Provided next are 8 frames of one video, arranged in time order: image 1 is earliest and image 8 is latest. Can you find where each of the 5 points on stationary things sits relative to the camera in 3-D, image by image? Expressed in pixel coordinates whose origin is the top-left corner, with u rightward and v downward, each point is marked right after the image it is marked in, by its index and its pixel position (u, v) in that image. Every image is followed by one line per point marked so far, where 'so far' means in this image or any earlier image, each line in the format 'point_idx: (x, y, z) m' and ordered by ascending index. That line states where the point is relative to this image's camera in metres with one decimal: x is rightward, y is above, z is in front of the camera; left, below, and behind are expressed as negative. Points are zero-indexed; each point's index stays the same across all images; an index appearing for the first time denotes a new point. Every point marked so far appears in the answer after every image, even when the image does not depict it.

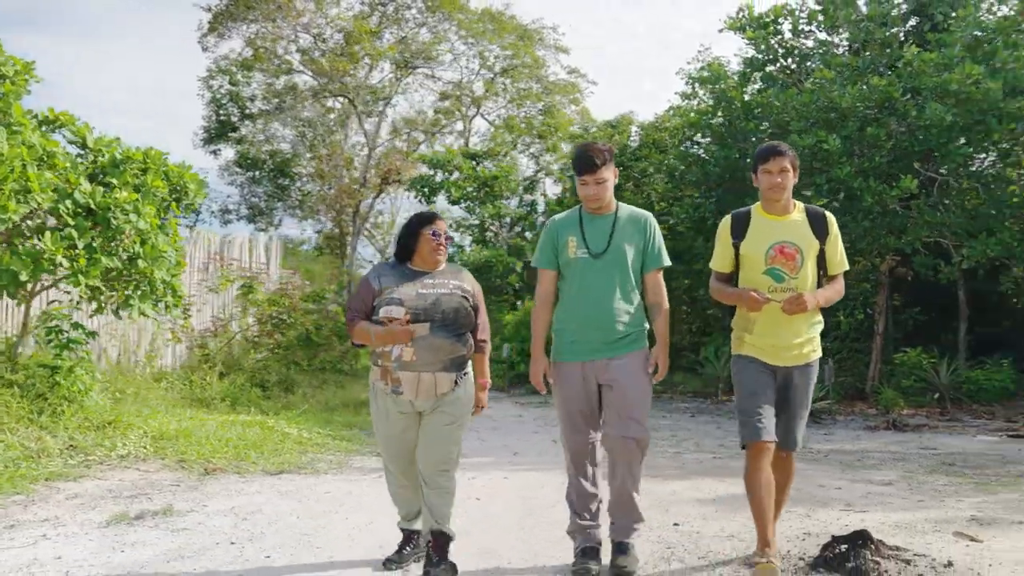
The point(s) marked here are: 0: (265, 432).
0: (-1.8, -1.1, +7.3) m
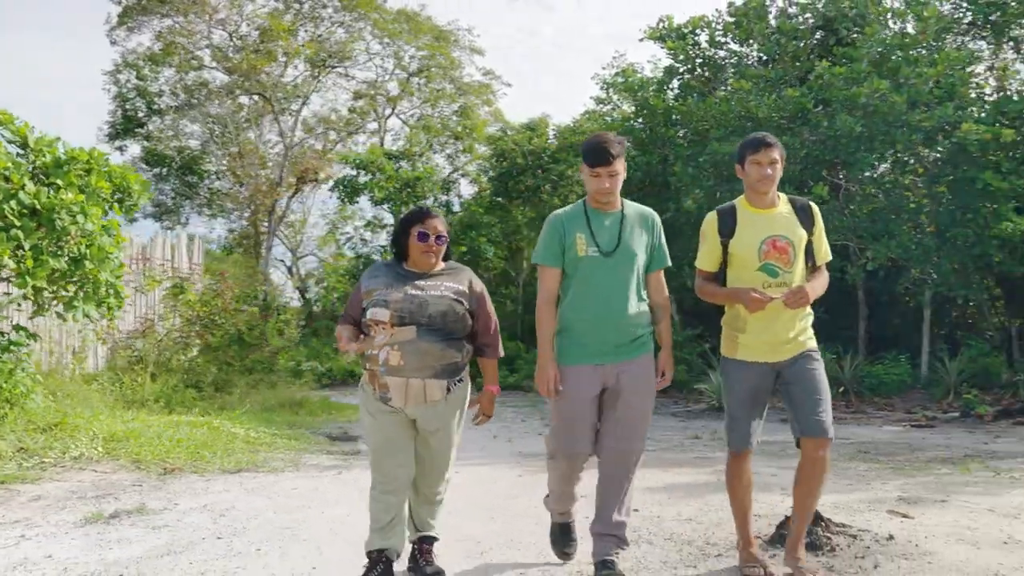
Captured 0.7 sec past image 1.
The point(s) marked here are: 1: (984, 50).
0: (-2.2, -1.1, +7.4) m
1: (+6.1, +3.2, +12.8) m
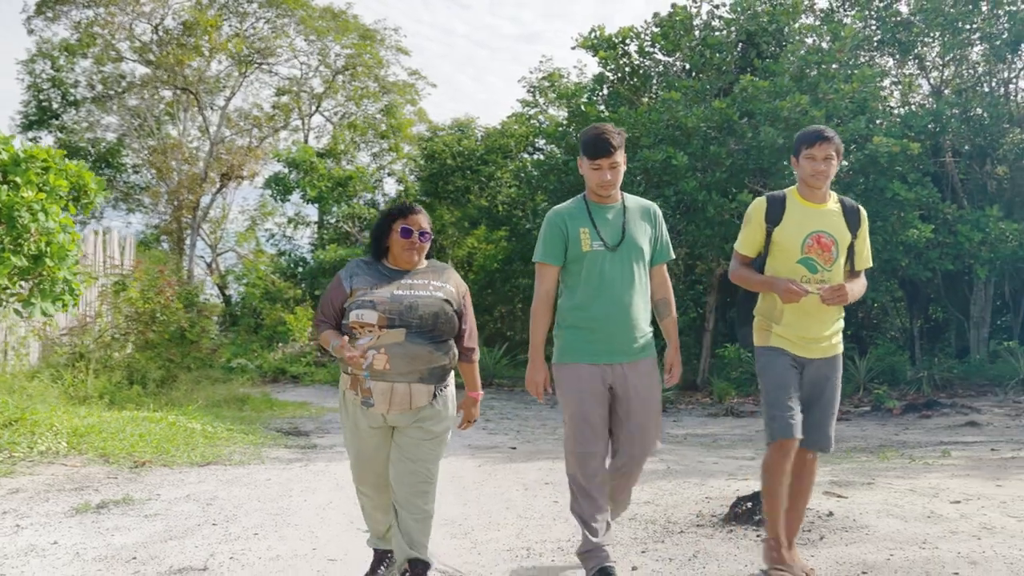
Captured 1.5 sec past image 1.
0: (-2.6, -1.1, +7.5) m
1: (+5.3, +3.1, +13.7) m
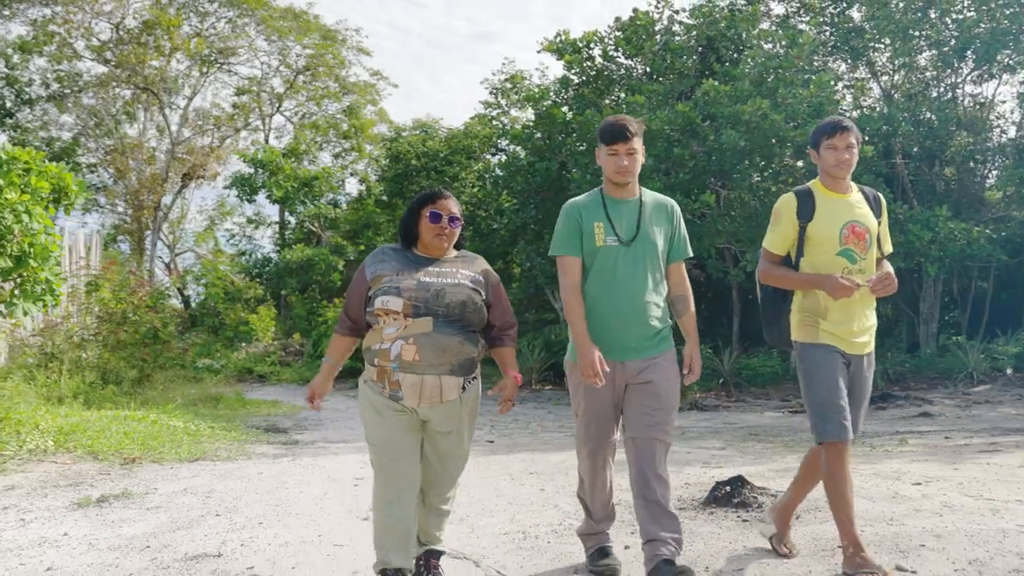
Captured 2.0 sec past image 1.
0: (-2.8, -1.1, +7.6) m
1: (+4.8, +3.2, +14.1) m
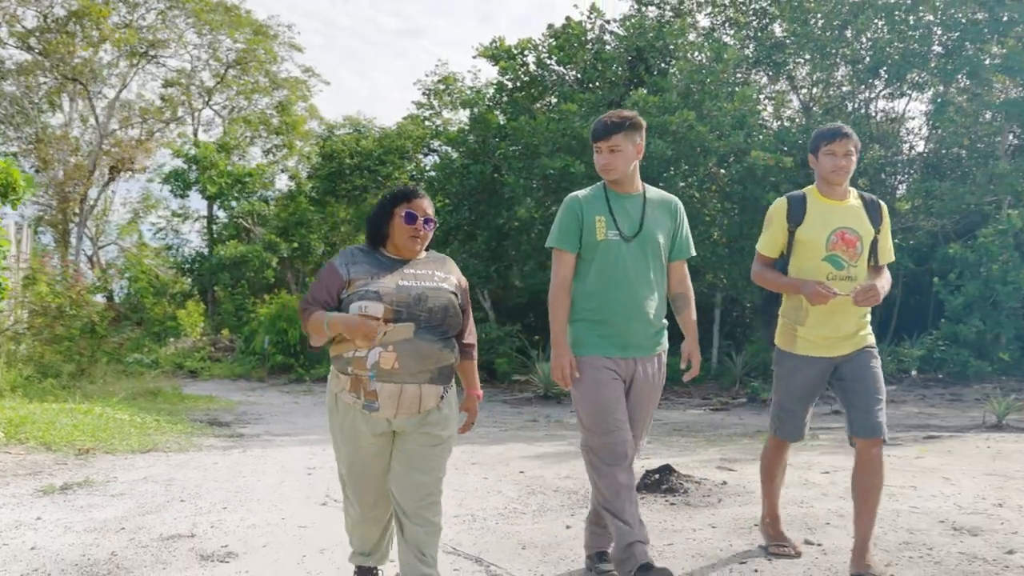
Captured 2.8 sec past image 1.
0: (-3.3, -1.0, +7.8) m
1: (+3.9, +3.1, +14.9) m
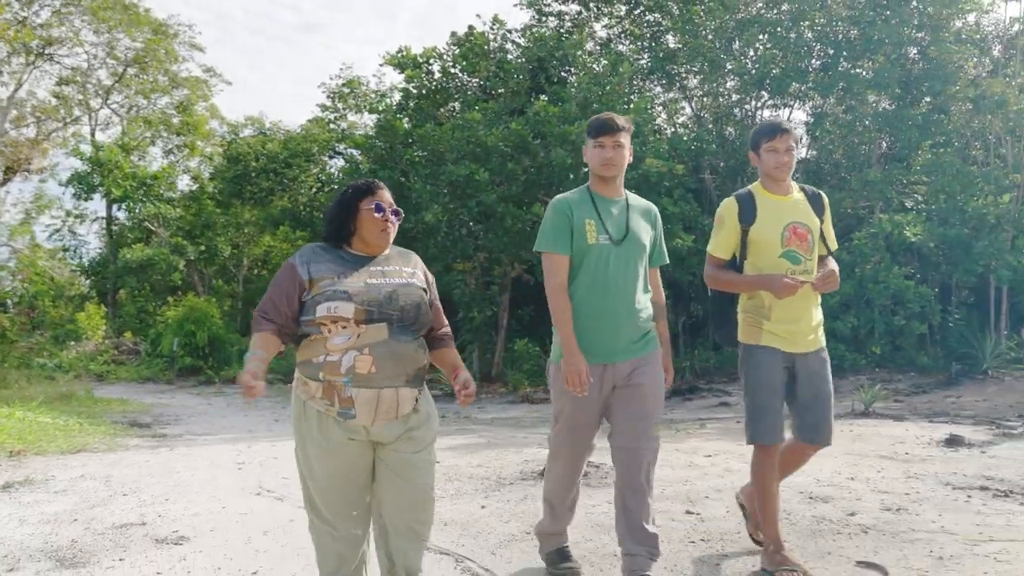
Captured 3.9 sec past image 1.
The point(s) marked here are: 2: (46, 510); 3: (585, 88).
0: (-4.0, -1.1, +8.0) m
1: (+2.4, +3.1, +15.7) m
2: (-2.3, -1.1, +4.9) m
3: (+1.0, +2.8, +13.7) m
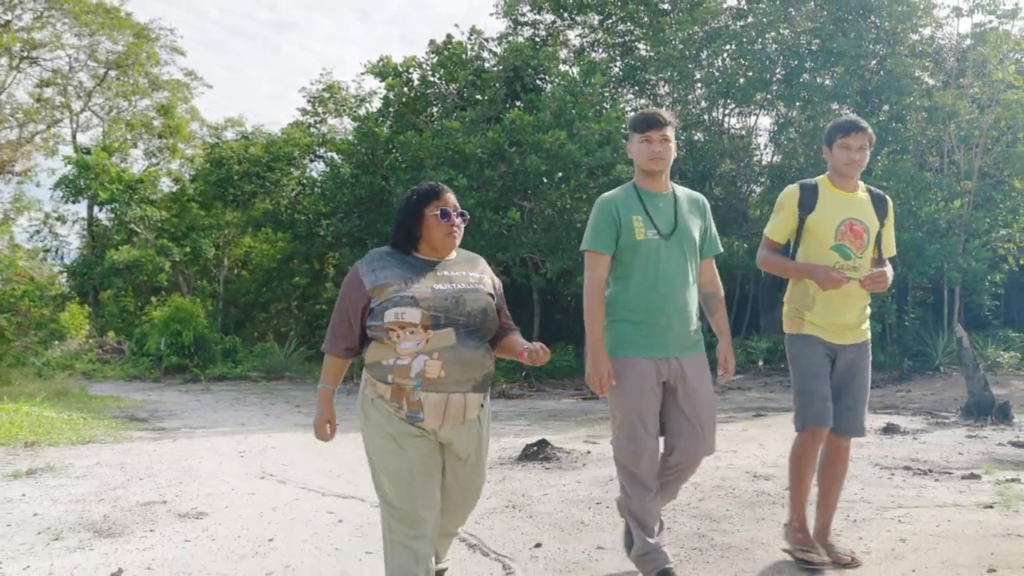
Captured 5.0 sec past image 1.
0: (-4.2, -1.1, +8.5) m
1: (+2.0, +3.1, +16.4) m
2: (-2.4, -1.1, +5.4) m
3: (+0.7, +2.8, +14.3) m
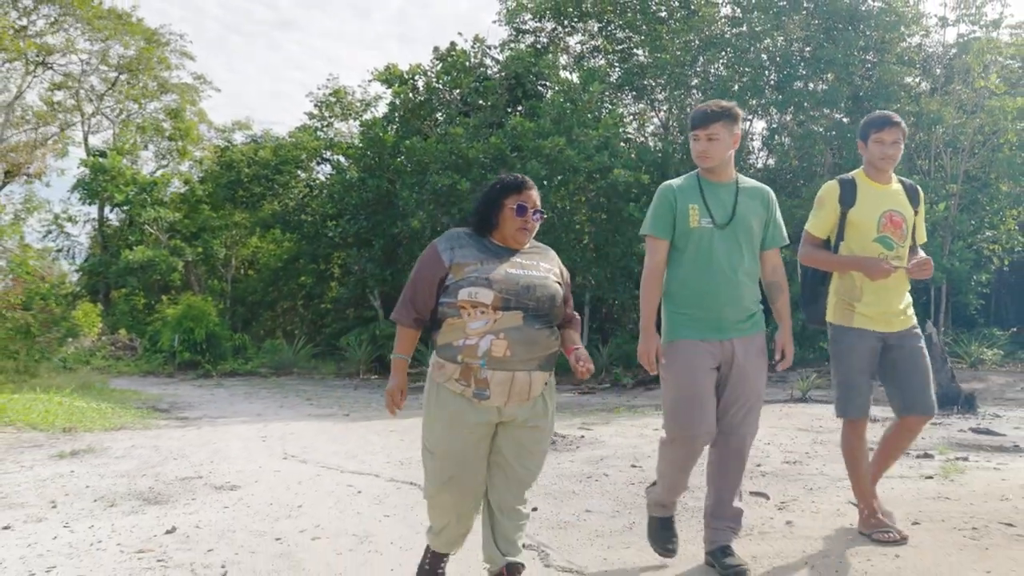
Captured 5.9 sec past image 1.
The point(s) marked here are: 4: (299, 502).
0: (-4.2, -1.1, +9.1) m
1: (+2.0, +3.1, +17.0) m
2: (-2.4, -1.1, +6.0) m
3: (+0.7, +2.8, +14.9) m
4: (-1.1, -1.1, +5.1) m
